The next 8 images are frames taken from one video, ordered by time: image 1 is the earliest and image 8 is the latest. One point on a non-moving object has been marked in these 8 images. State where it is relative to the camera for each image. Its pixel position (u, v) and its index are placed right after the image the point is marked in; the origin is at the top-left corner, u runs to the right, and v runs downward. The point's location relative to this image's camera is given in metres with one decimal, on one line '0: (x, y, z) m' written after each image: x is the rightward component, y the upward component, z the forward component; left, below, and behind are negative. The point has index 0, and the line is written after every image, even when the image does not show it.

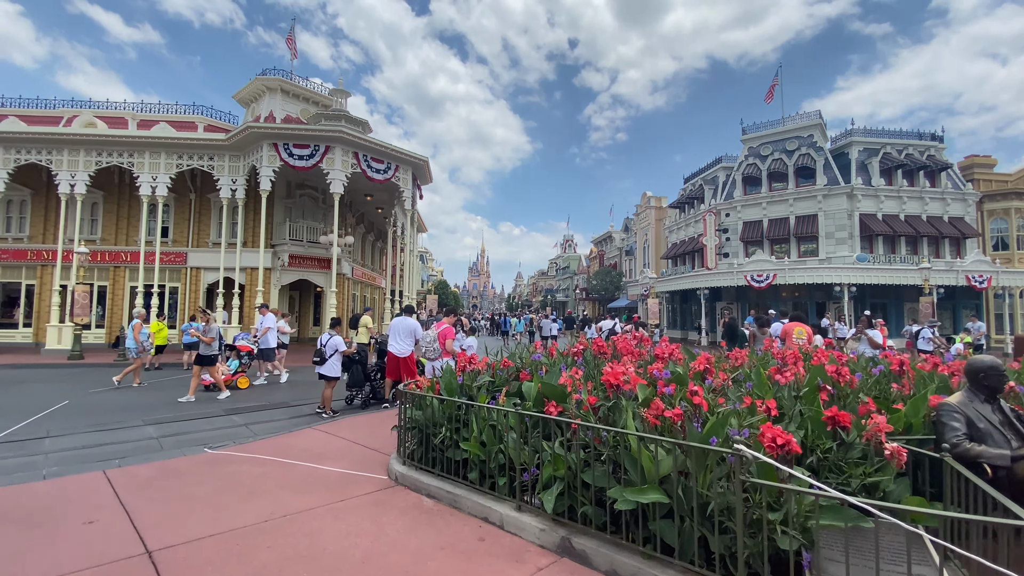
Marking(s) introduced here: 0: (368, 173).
0: (-5.2, +4.2, +17.3) m
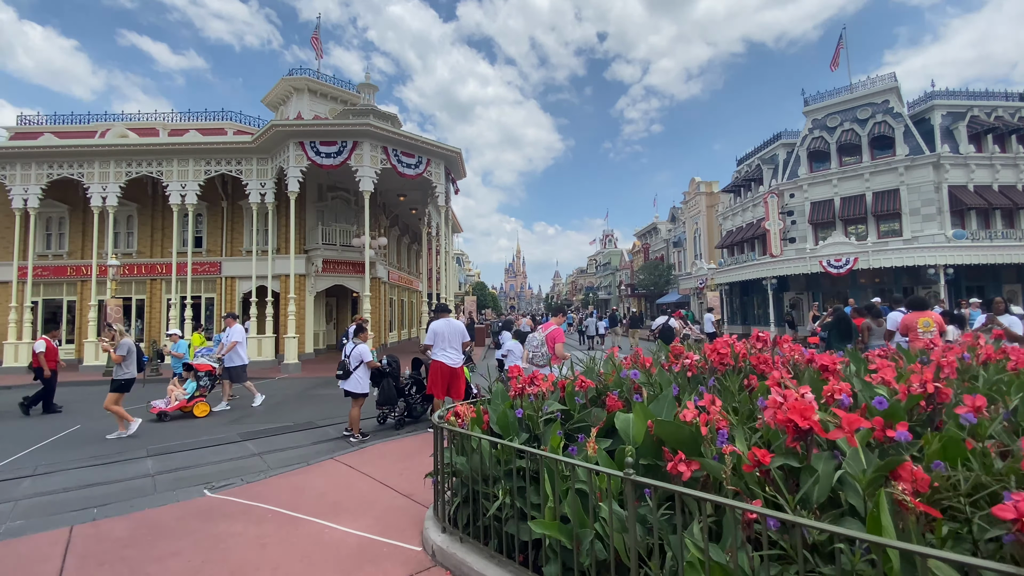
0: (-3.9, +4.1, +16.2) m
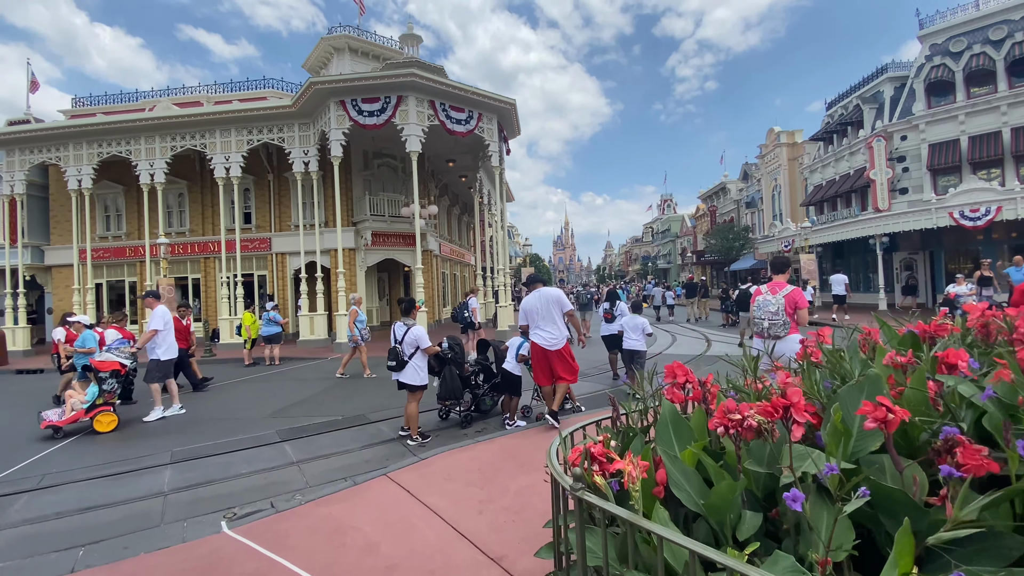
0: (-1.9, +5.0, +14.4) m
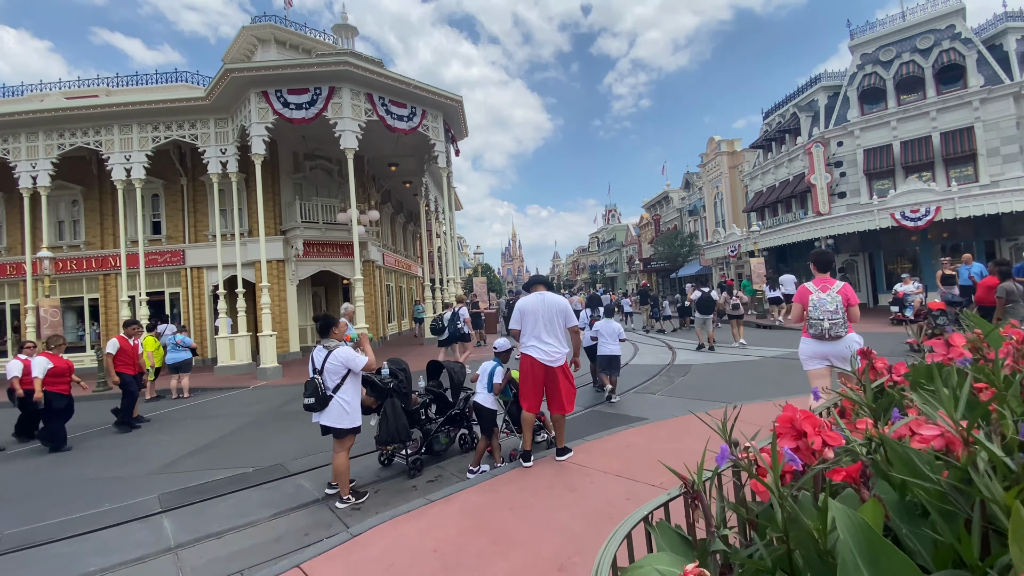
0: (-3.4, +4.6, +13.1) m
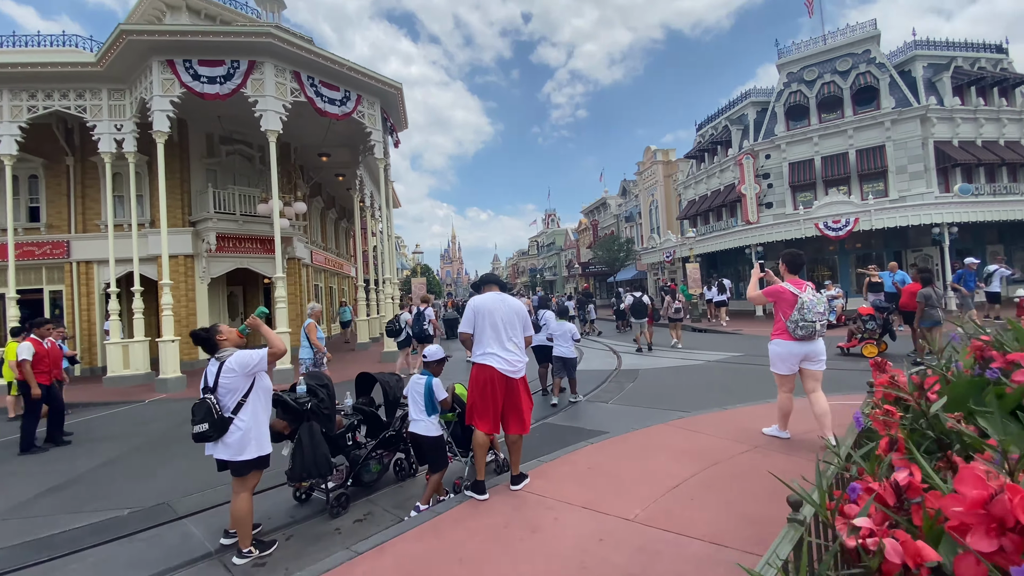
0: (-4.9, +4.6, +11.9) m
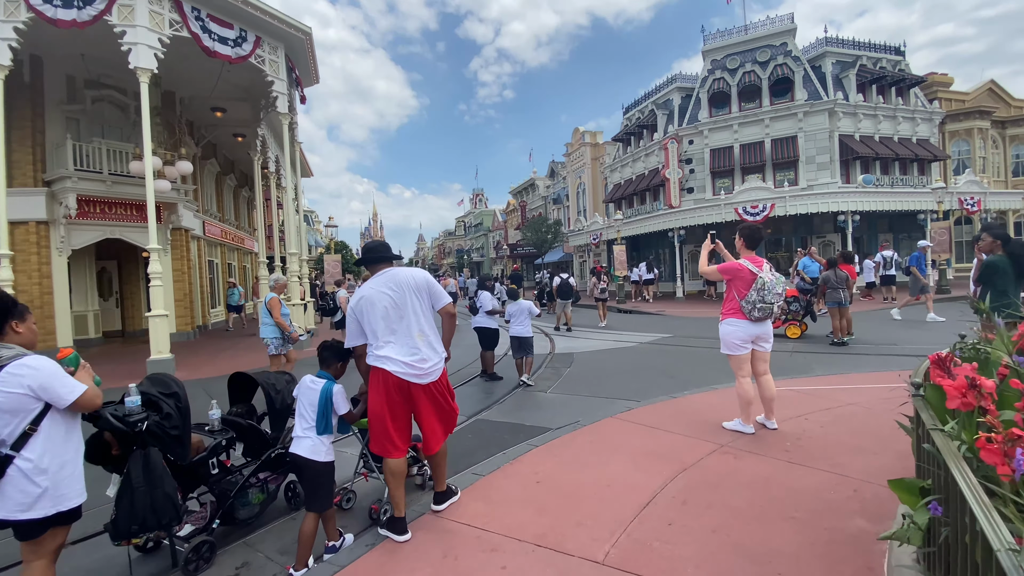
0: (-6.5, +5.1, +9.9) m
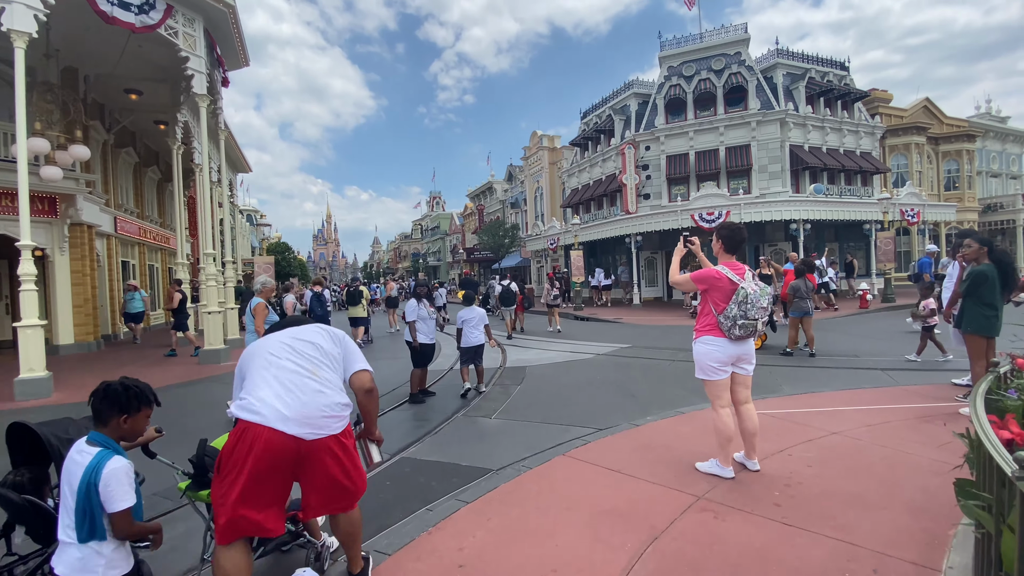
0: (-7.4, +5.0, +8.5) m
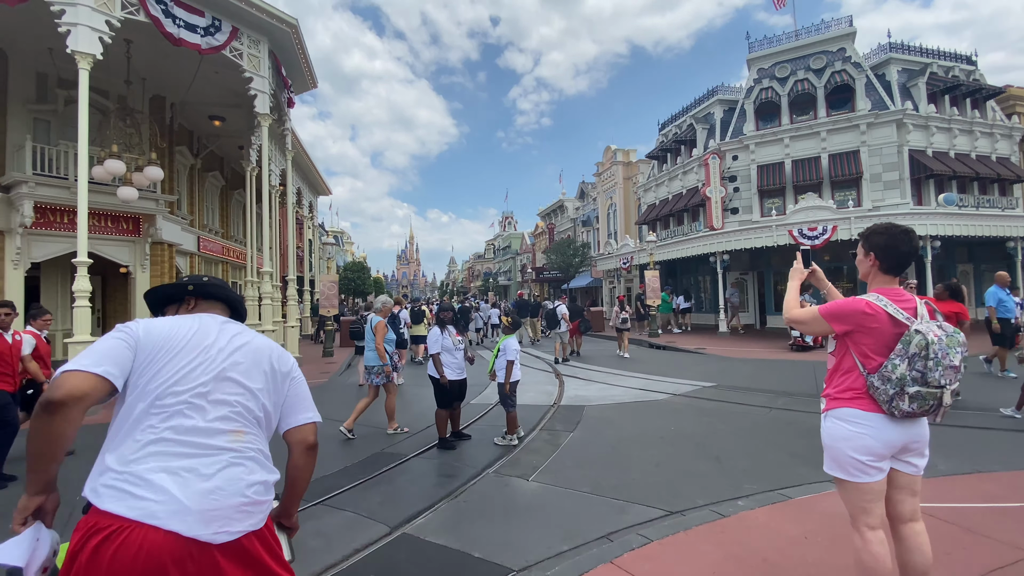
0: (-6.3, +4.7, +8.8) m
